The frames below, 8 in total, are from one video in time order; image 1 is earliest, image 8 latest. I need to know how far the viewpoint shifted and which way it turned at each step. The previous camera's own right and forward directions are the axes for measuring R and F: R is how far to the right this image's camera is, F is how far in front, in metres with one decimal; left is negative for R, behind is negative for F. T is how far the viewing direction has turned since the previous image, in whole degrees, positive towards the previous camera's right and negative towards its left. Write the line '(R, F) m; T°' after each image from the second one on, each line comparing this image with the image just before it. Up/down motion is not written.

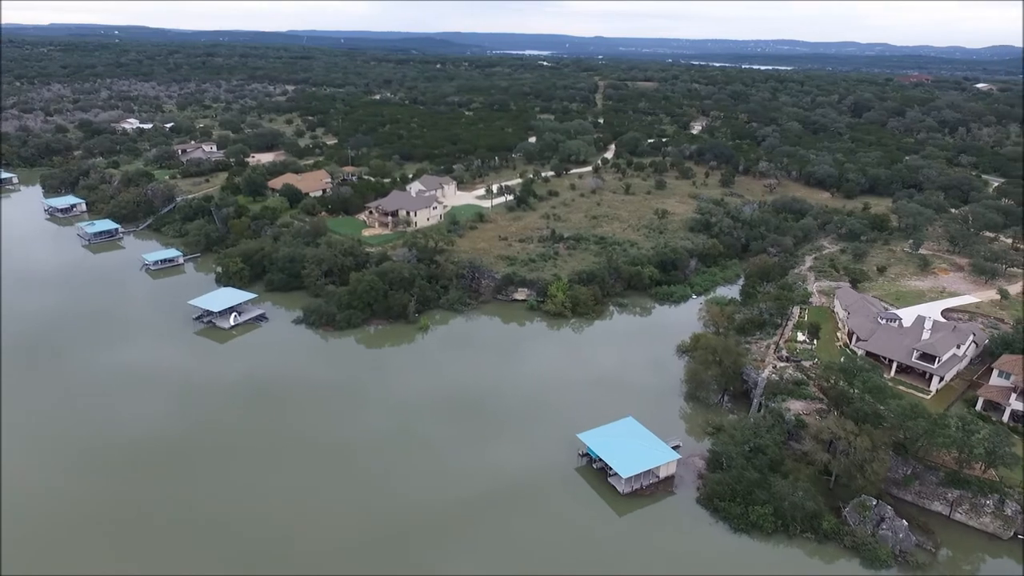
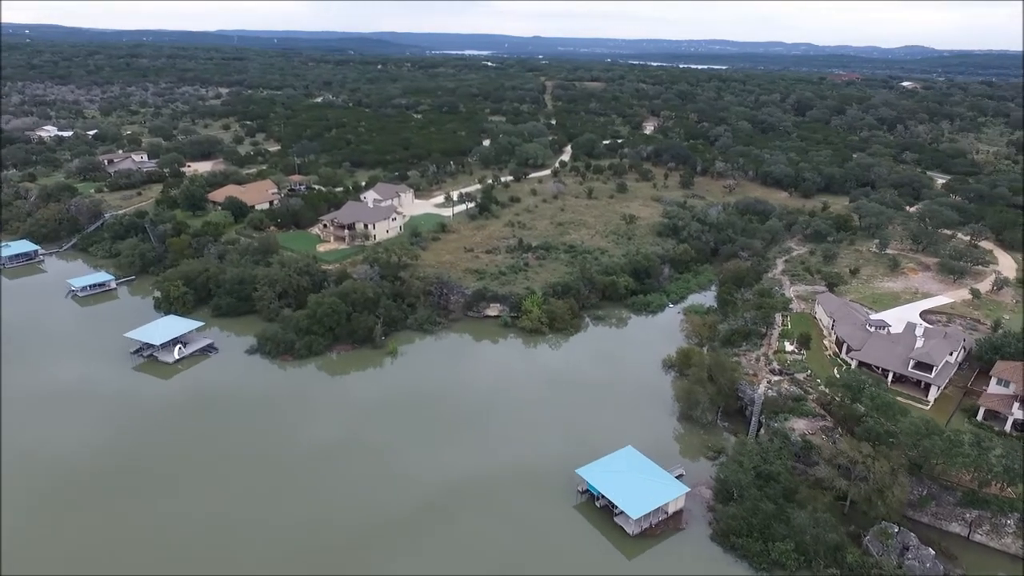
(-1.3, +2.1) m; +5°
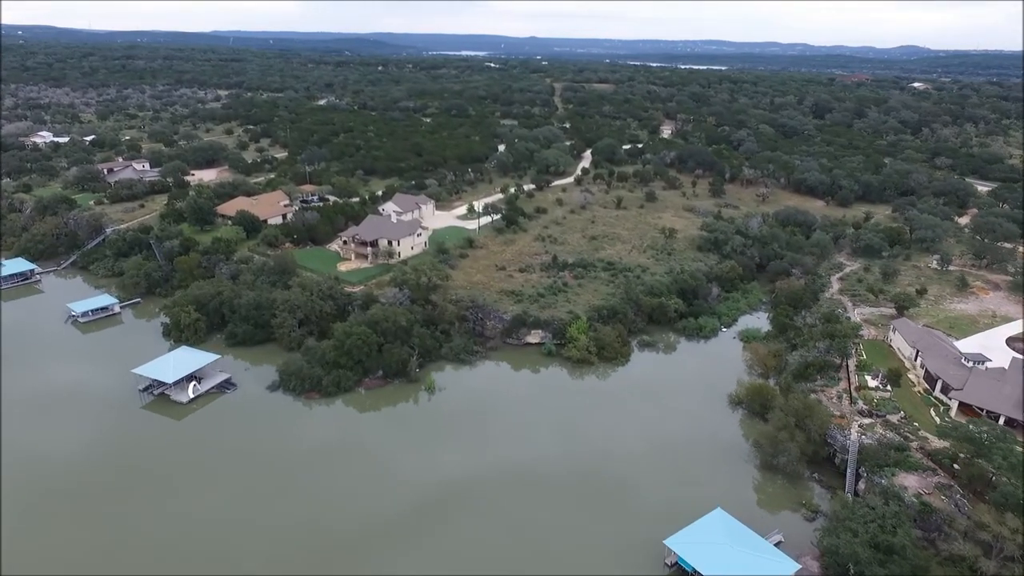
(-2.4, +2.9) m; 0°
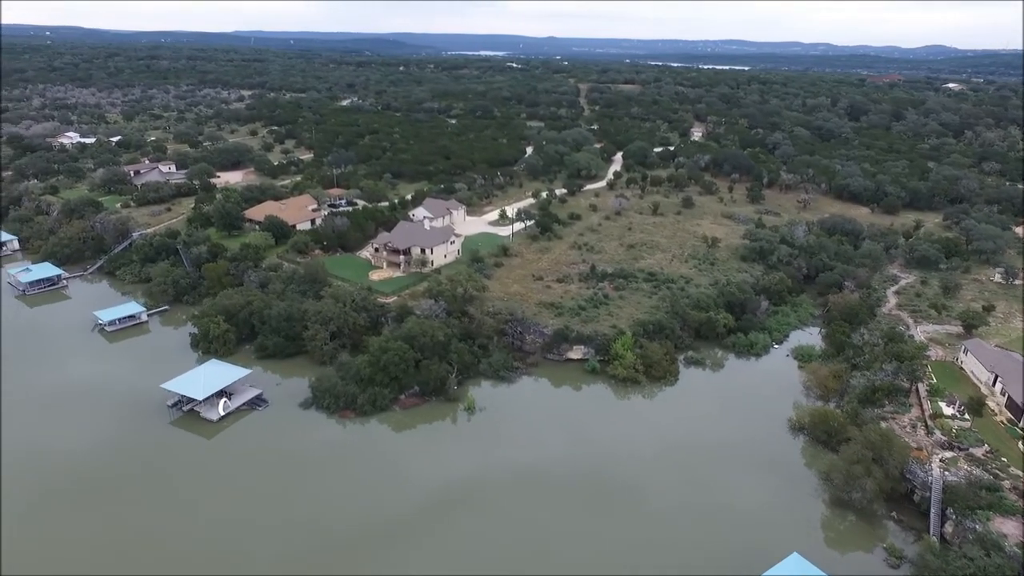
(-1.3, +1.5) m; -1°
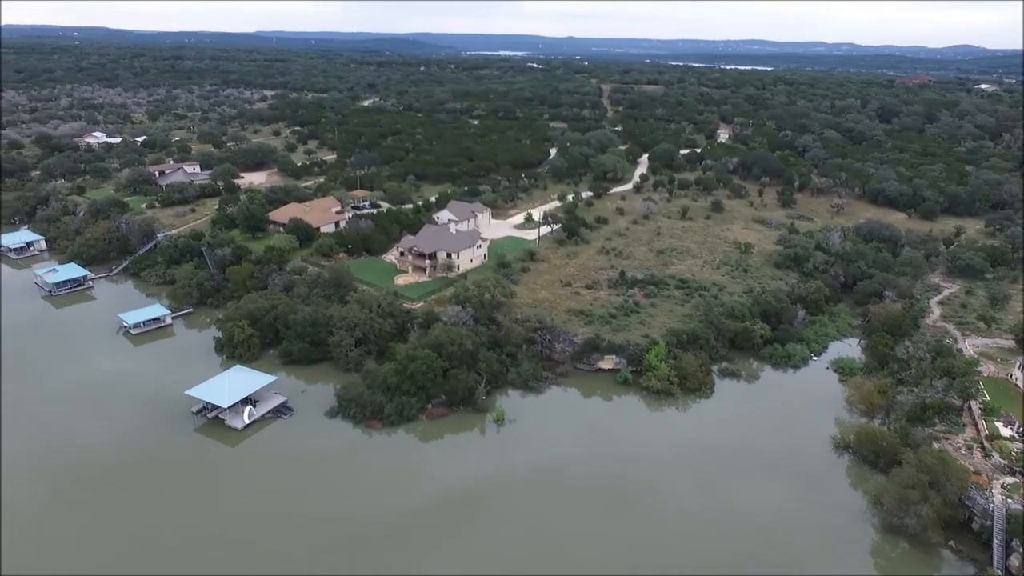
(-0.6, +0.8) m; -2°
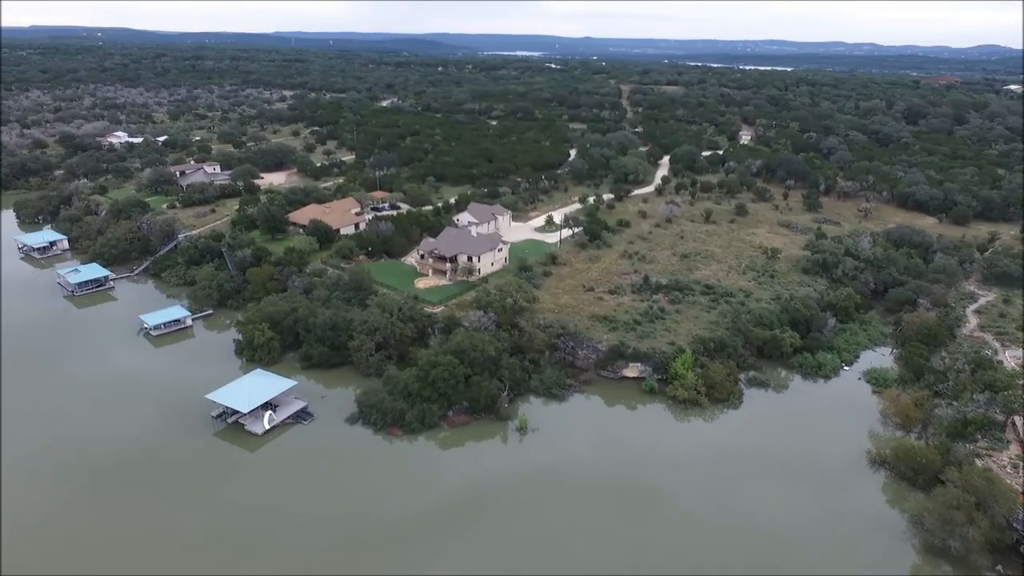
(-0.4, +0.5) m; -1°
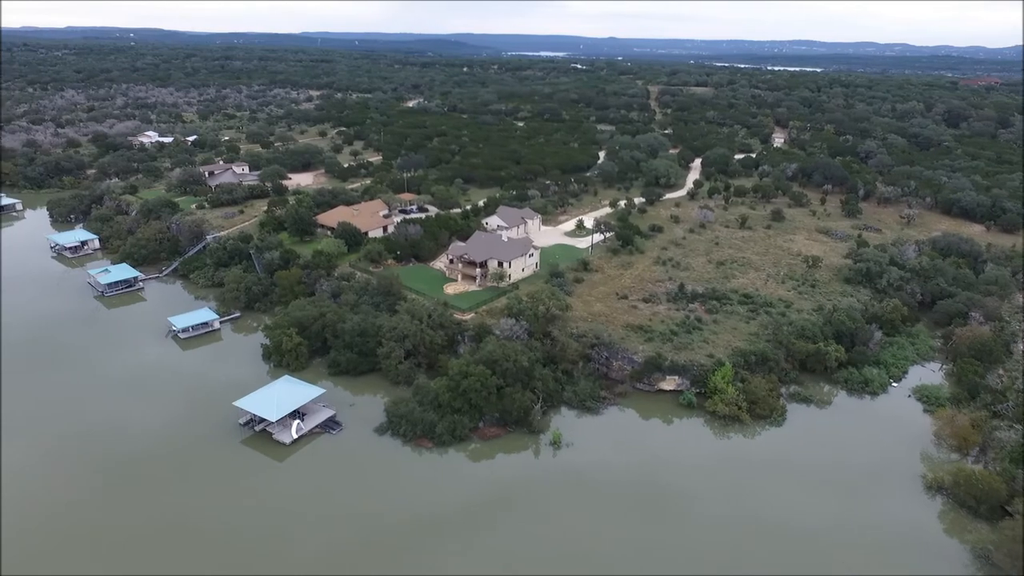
(-0.6, +0.8) m; -2°
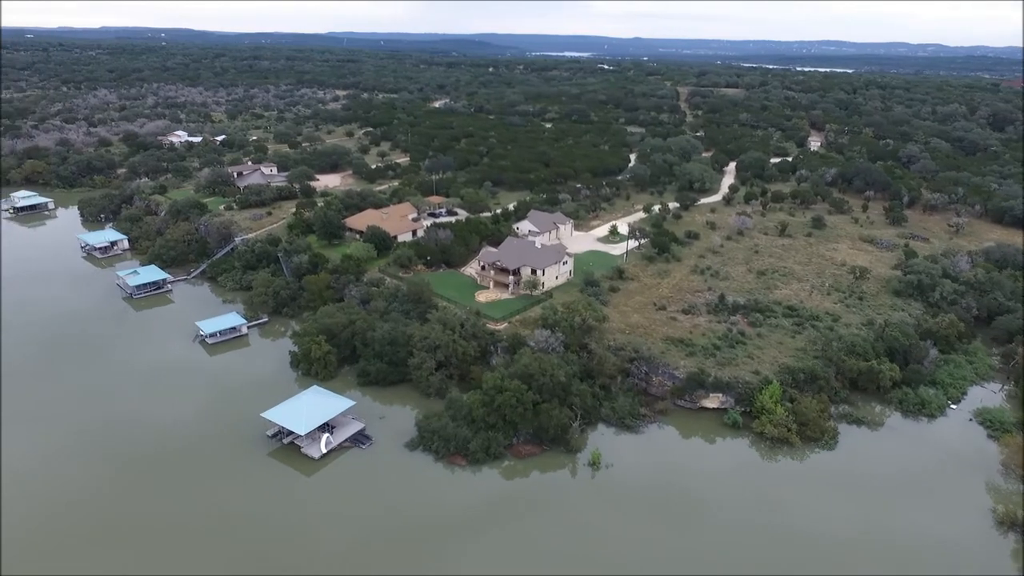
(-0.7, +1.0) m; -2°
